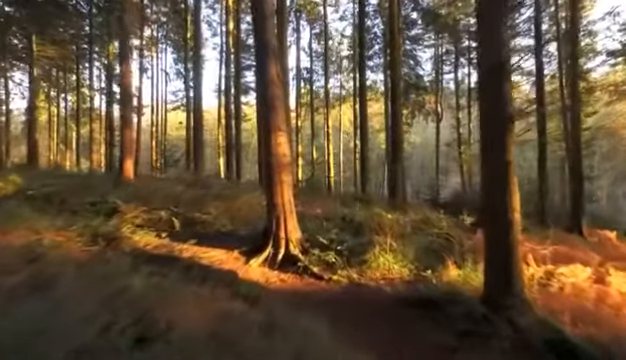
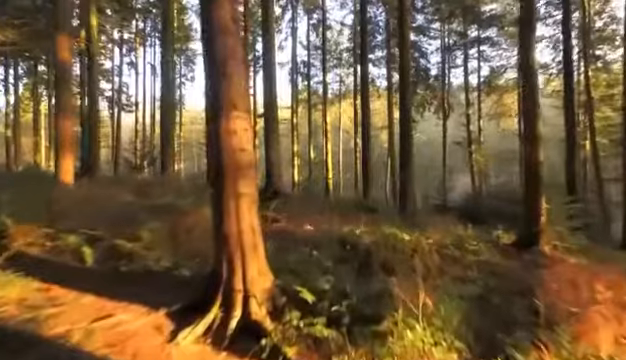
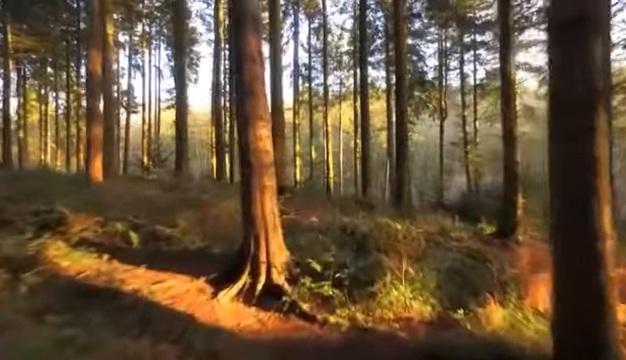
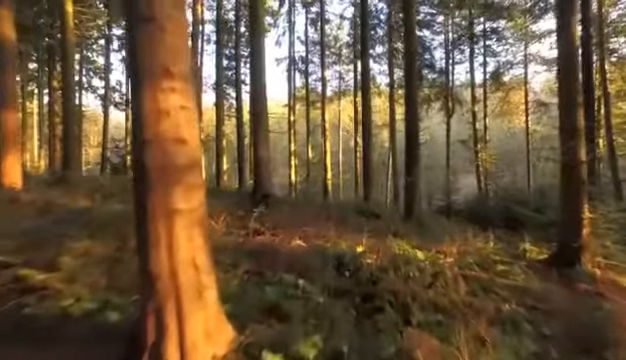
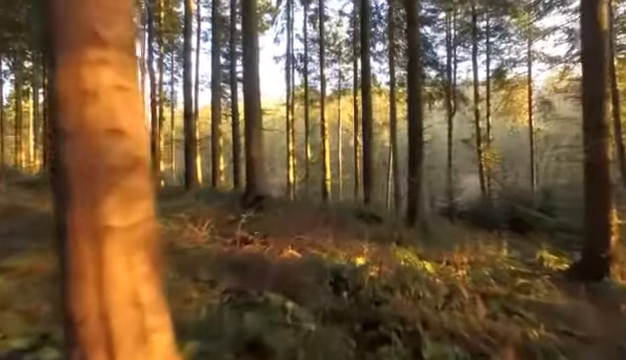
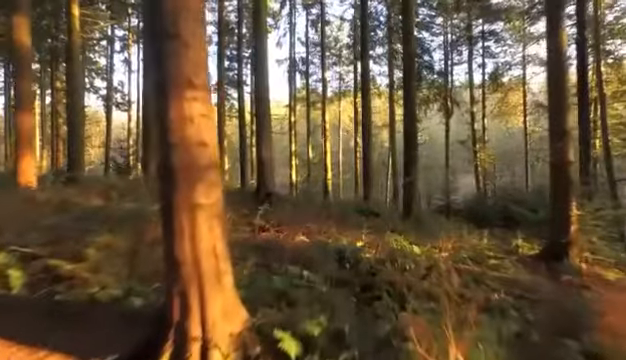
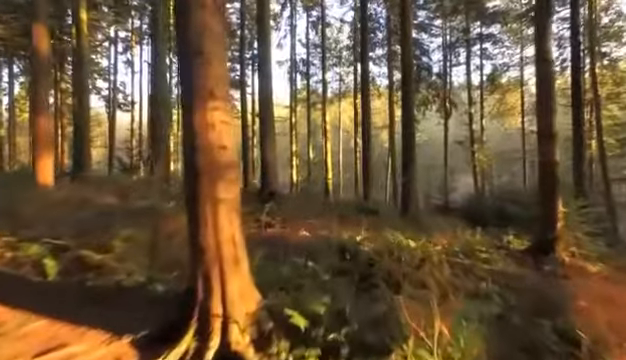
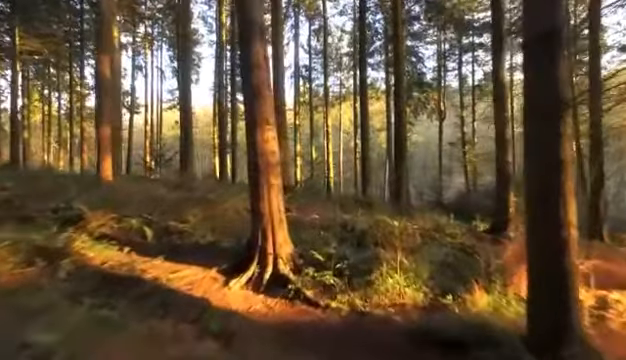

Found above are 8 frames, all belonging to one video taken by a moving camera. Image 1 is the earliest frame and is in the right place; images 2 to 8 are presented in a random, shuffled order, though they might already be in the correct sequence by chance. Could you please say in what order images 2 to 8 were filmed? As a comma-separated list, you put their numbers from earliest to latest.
8, 3, 2, 7, 6, 4, 5
